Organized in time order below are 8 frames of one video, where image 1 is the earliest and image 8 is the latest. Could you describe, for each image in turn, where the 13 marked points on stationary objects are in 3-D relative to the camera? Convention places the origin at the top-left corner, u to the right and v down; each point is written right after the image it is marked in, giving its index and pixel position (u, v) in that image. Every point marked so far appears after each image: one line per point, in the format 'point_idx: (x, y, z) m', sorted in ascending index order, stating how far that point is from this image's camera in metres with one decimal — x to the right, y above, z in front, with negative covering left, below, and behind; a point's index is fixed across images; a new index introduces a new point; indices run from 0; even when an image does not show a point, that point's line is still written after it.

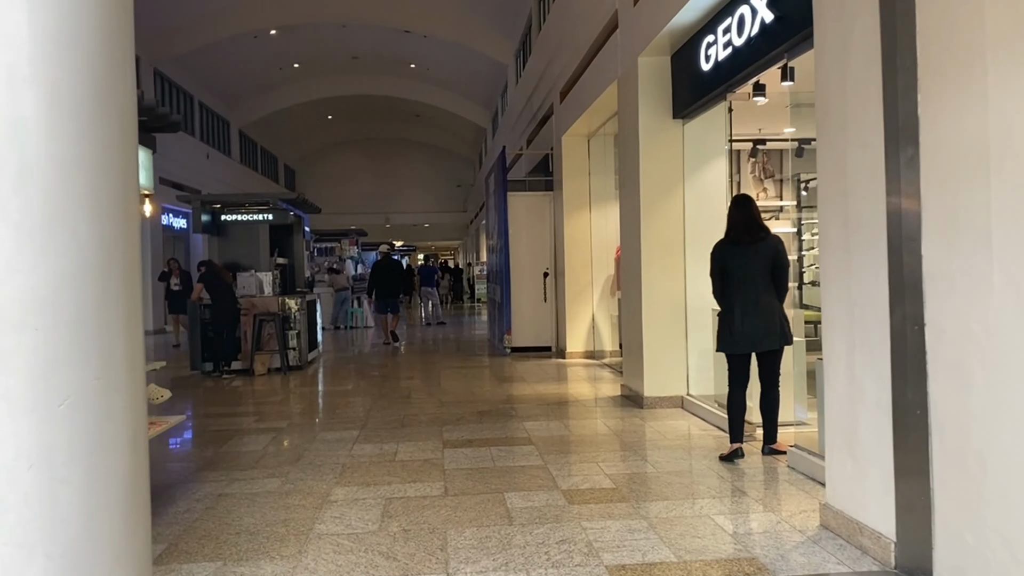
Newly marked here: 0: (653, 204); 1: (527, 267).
0: (+1.0, +0.6, +5.5) m
1: (+0.2, +0.2, +9.3) m
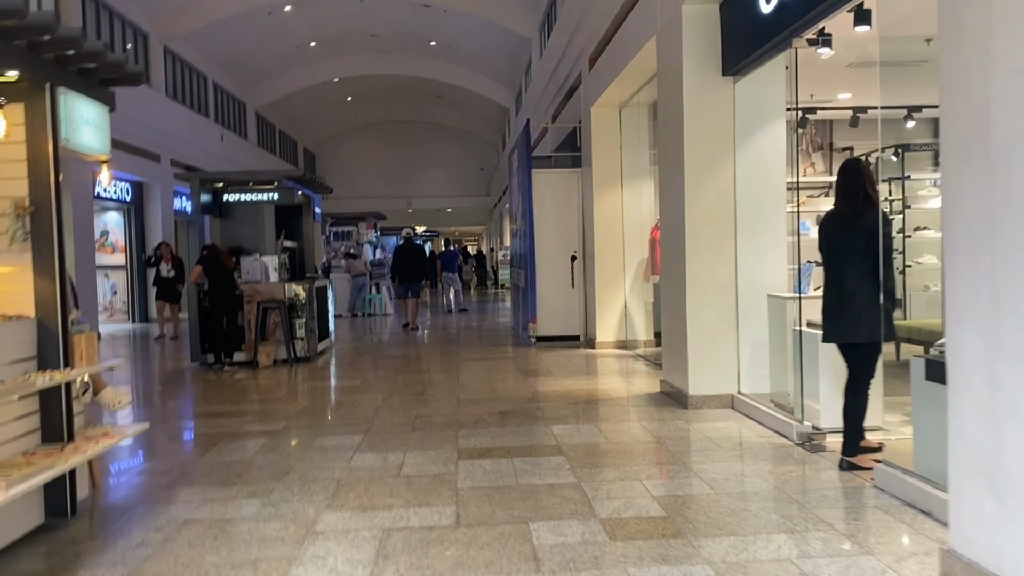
0: (+1.1, +0.7, +4.8) m
1: (+0.4, +0.4, +8.7) m
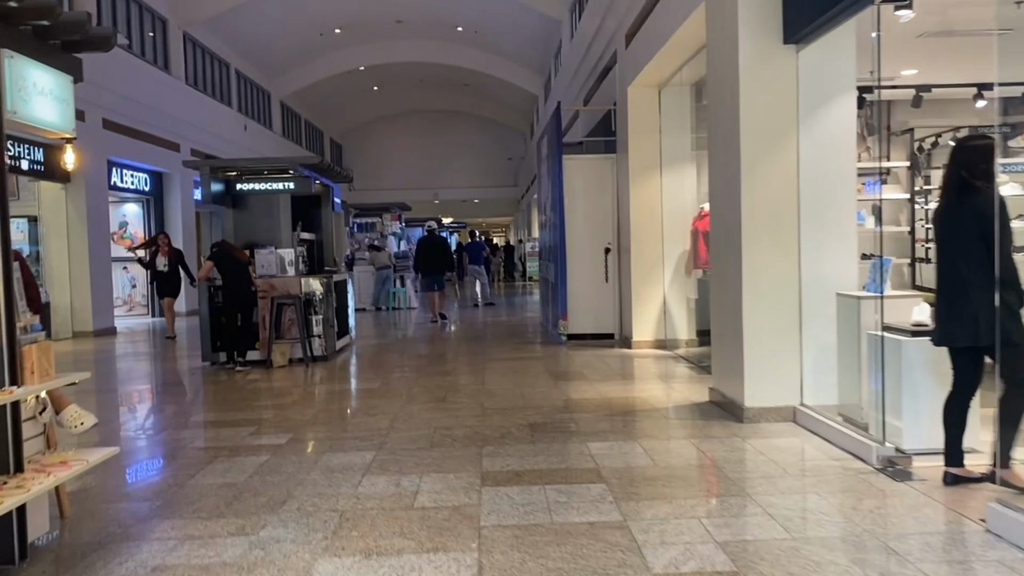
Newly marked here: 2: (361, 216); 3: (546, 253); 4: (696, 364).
0: (+1.3, +0.7, +4.2) m
1: (+0.7, +0.5, +8.1) m
2: (-2.7, +1.3, +14.5) m
3: (+0.4, +0.4, +9.3) m
4: (+1.5, -0.6, +6.6) m
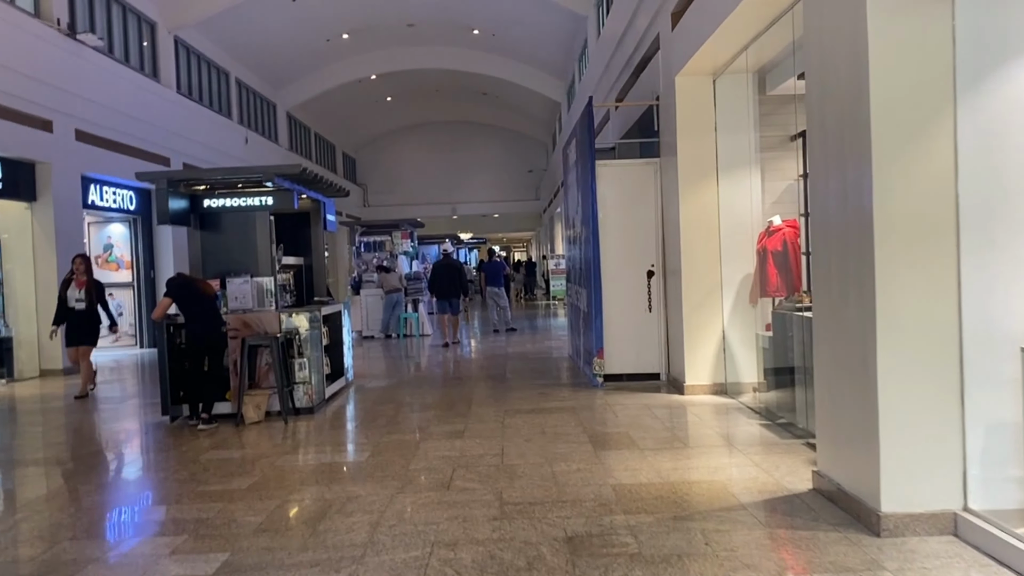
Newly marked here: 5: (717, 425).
0: (+1.4, +0.5, +2.9) m
1: (+0.9, +0.2, +6.8) m
2: (-2.3, +0.9, +13.2) m
3: (+0.6, +0.1, +8.0) m
4: (+1.7, -0.8, +5.2) m
5: (+1.3, -0.9, +5.2) m
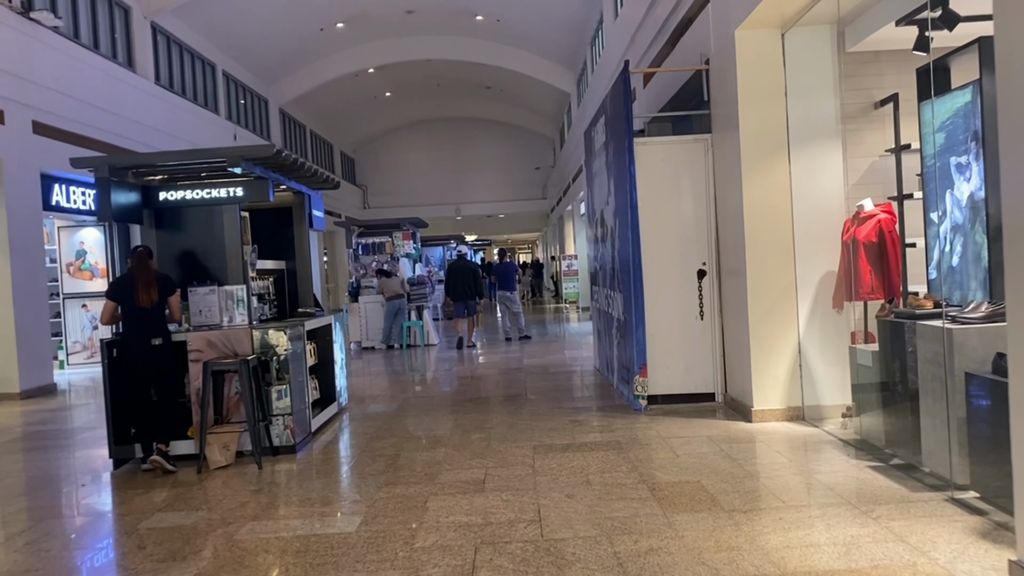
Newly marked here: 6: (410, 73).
0: (+1.5, +0.5, +1.8) m
1: (+1.1, +0.2, +5.6) m
2: (-2.2, +0.8, +12.1) m
3: (+0.8, +0.1, +6.8) m
4: (+1.8, -0.9, +4.1) m
5: (+1.5, -0.9, +4.0) m
6: (-2.5, +5.3, +19.9) m
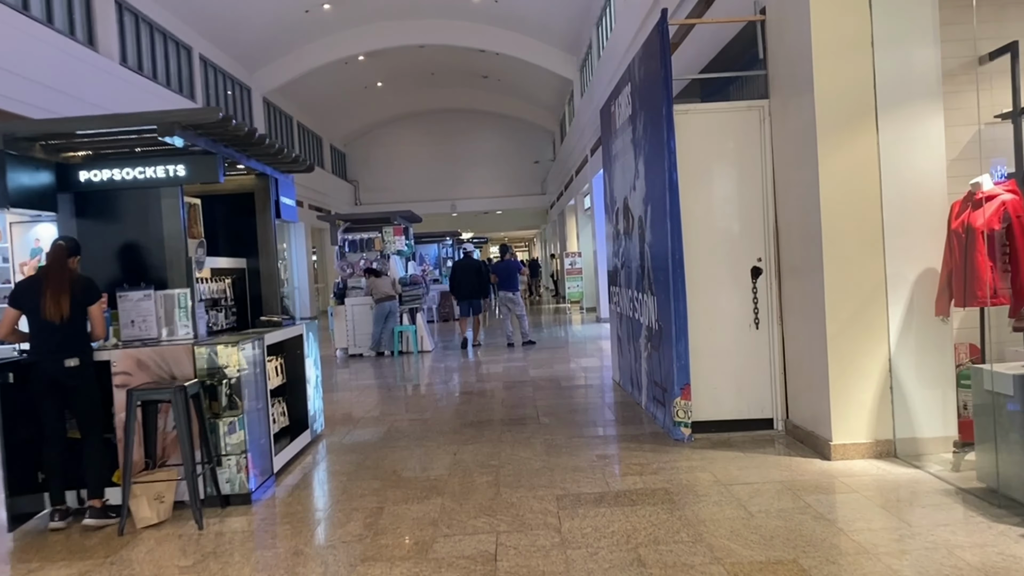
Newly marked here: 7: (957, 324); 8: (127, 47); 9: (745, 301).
0: (+1.6, +0.5, +0.7) m
1: (+1.1, +0.2, +4.6) m
2: (-2.1, +0.8, +11.0) m
3: (+0.8, +0.1, +5.8) m
4: (+1.9, -0.9, +3.0) m
5: (+1.6, -0.9, +3.0) m
6: (-2.5, +5.3, +18.8) m
7: (+2.1, -0.2, +3.8) m
8: (-5.3, +3.3, +11.2) m
9: (+1.3, -0.1, +4.6) m
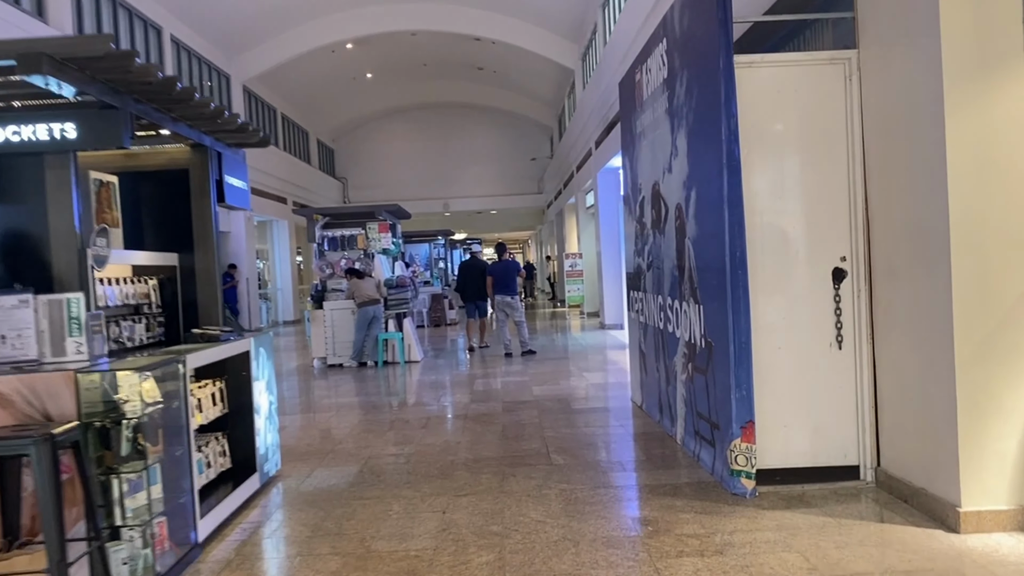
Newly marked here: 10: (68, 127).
0: (+1.7, +0.5, -0.3) m
1: (+1.2, +0.1, +3.5) m
2: (-2.2, +0.8, +10.0) m
3: (+0.9, +0.1, +4.7) m
4: (+2.0, -0.9, +2.0) m
5: (+1.6, -0.9, +1.9) m
6: (-2.6, +5.2, +17.7) m
7: (+2.1, -0.2, +2.7) m
8: (-5.3, +3.3, +10.1) m
9: (+1.3, -0.1, +3.5) m
10: (-1.6, +0.6, +3.0) m
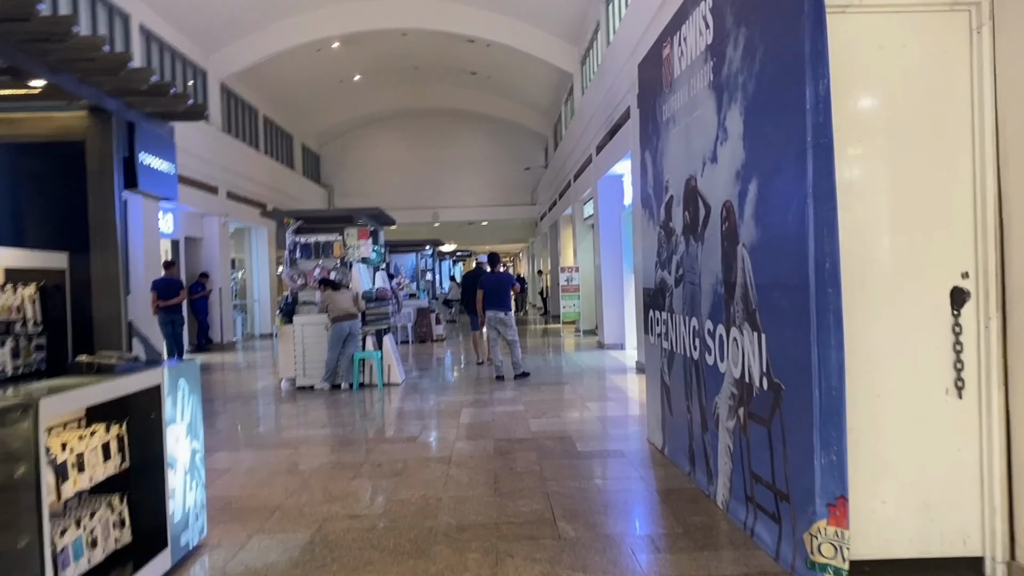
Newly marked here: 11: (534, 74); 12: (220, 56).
0: (+1.7, +0.4, -1.3) m
1: (+1.2, +0.1, +2.6) m
2: (-2.2, +0.6, +9.0) m
3: (+0.9, 0.0, +3.8) m
4: (+2.0, -1.0, +1.0) m
5: (+1.6, -1.0, +1.0) m
6: (-2.7, +5.0, +16.8) m
7: (+2.1, -0.3, +1.8) m
8: (-5.3, +3.2, +9.1) m
9: (+1.4, -0.2, +2.6) m
10: (-1.6, +0.6, +2.0) m
11: (+0.5, +4.4, +16.8) m
12: (-5.2, +4.2, +14.6) m
